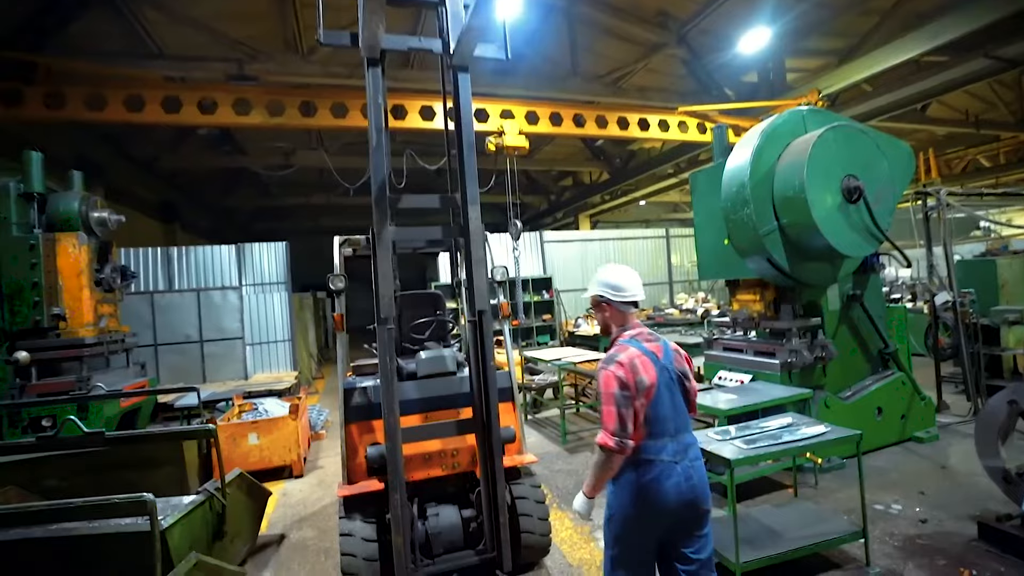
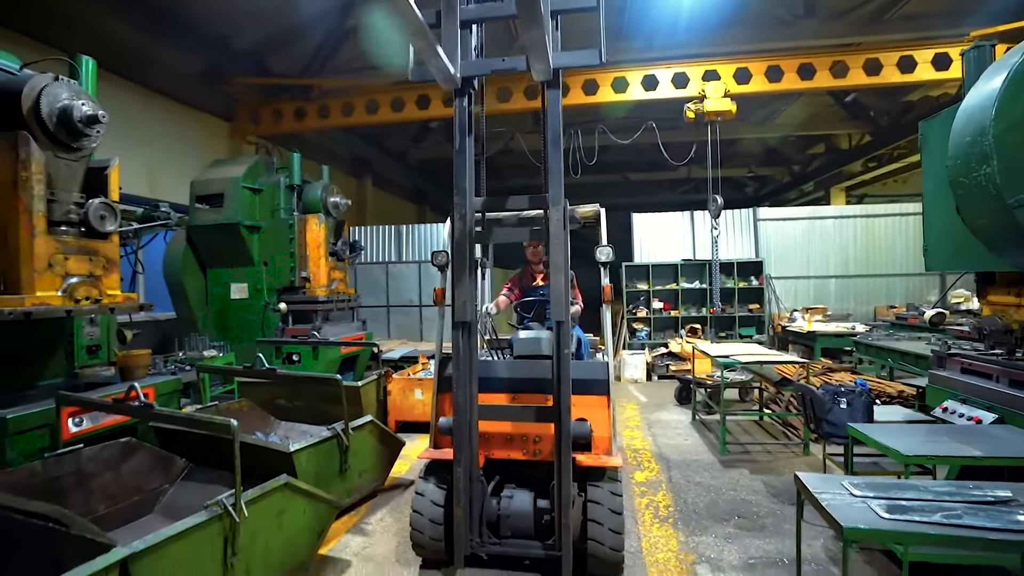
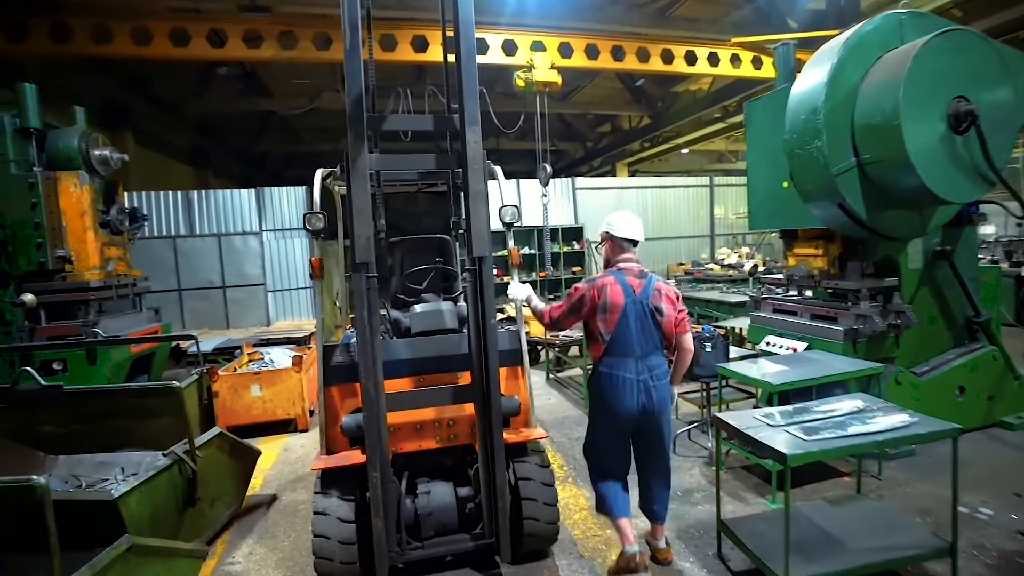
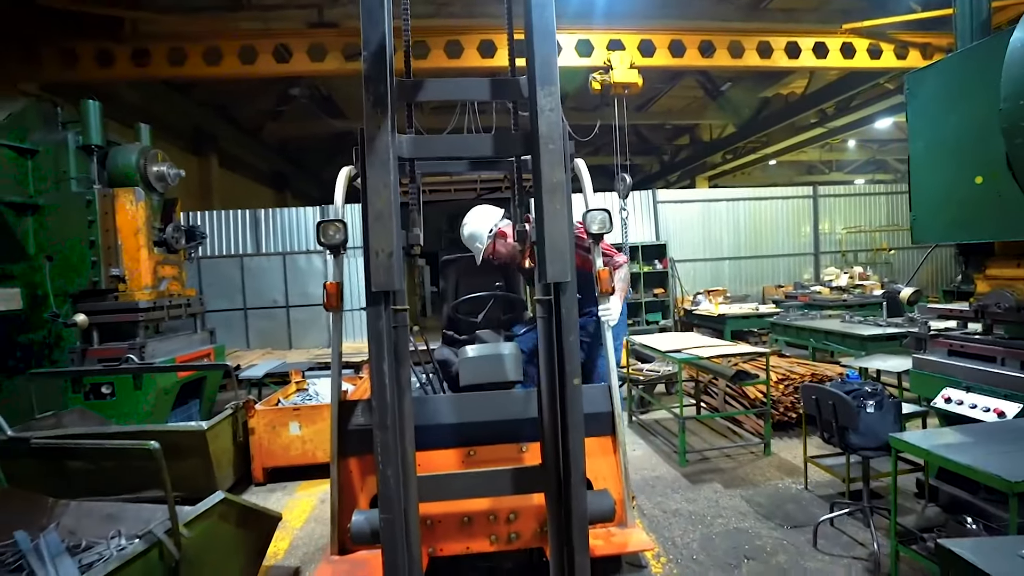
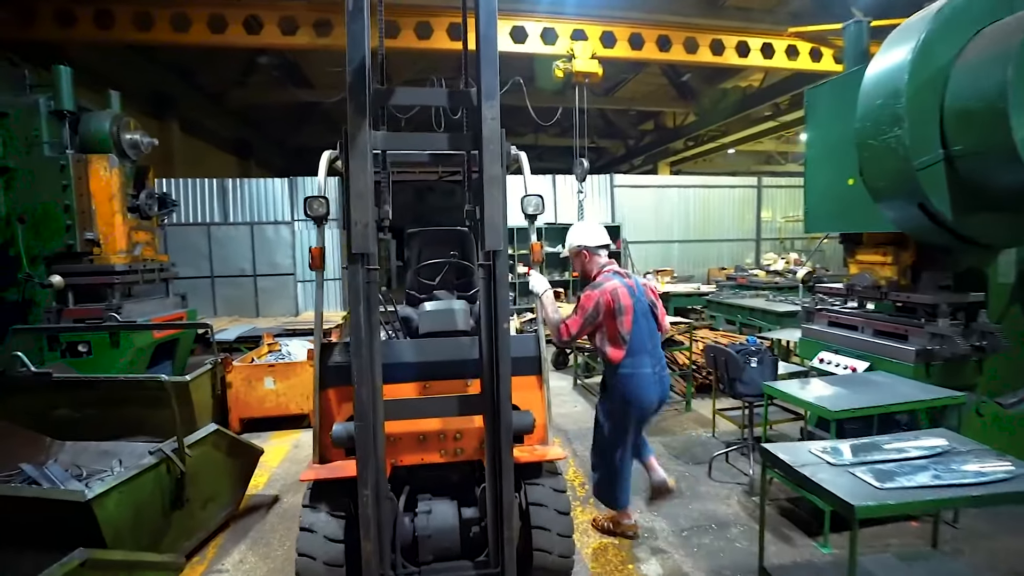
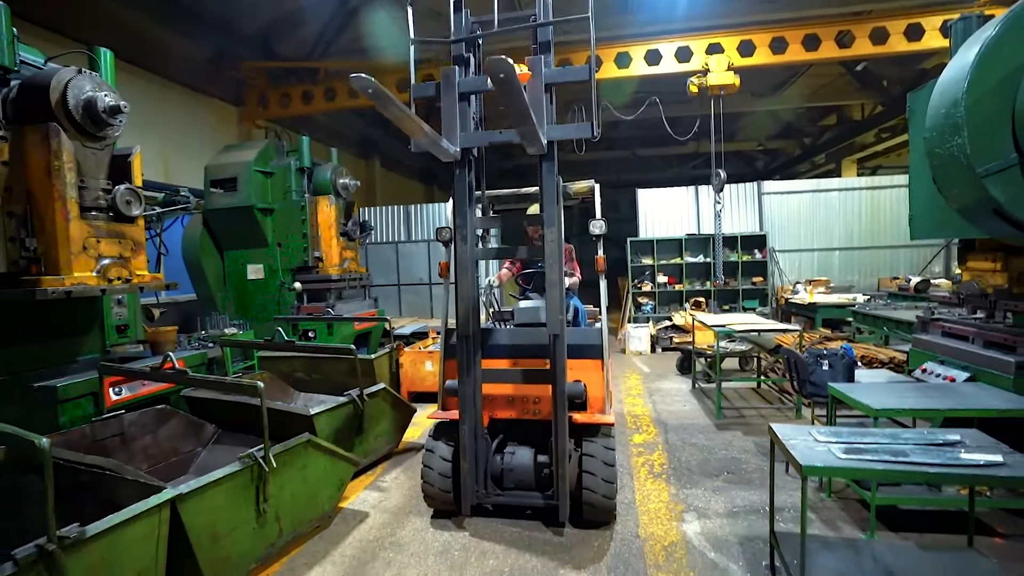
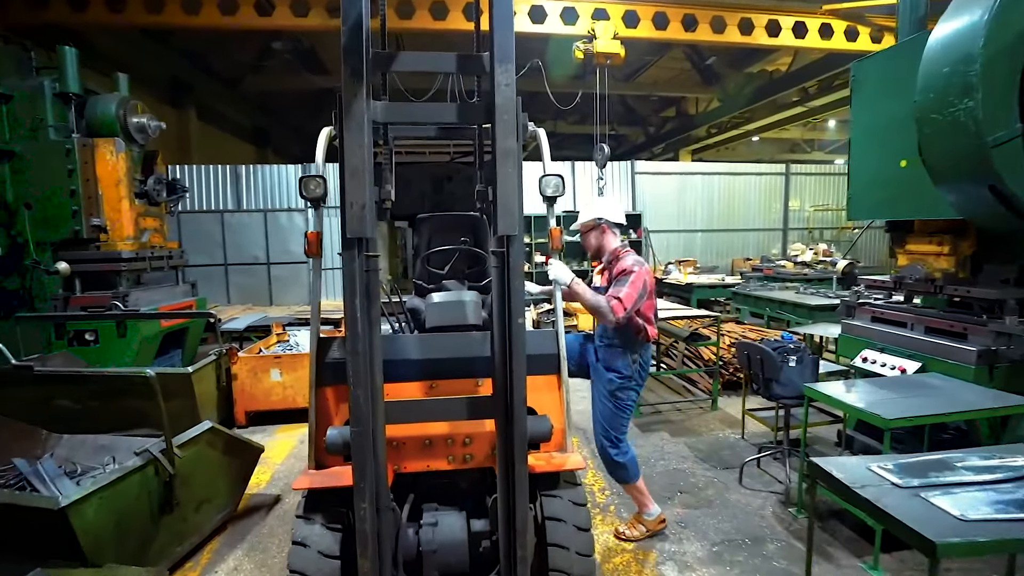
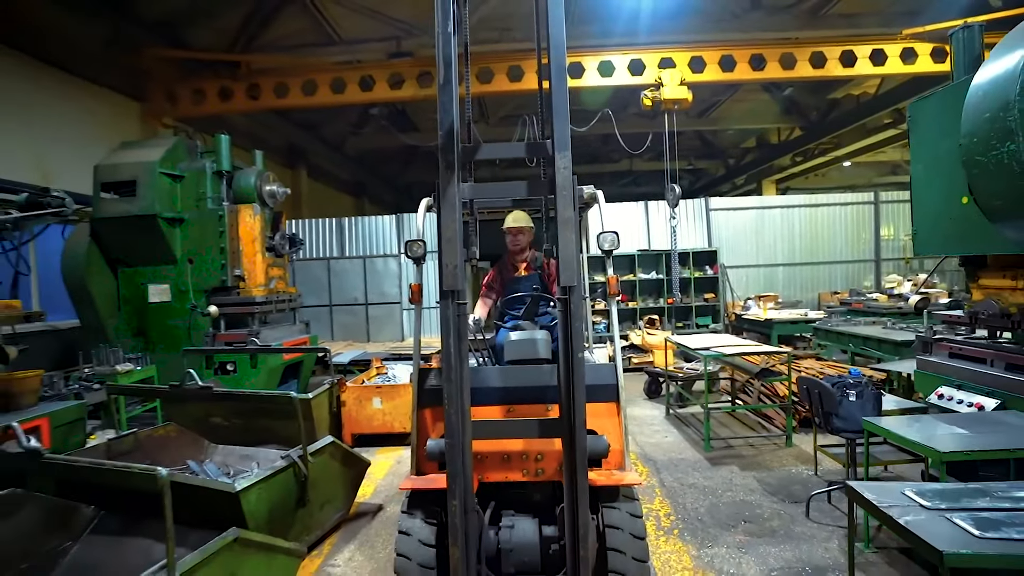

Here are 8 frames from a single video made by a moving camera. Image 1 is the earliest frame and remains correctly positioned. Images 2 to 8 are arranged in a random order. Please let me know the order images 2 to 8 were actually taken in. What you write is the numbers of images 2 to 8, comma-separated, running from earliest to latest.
3, 5, 7, 4, 8, 2, 6
